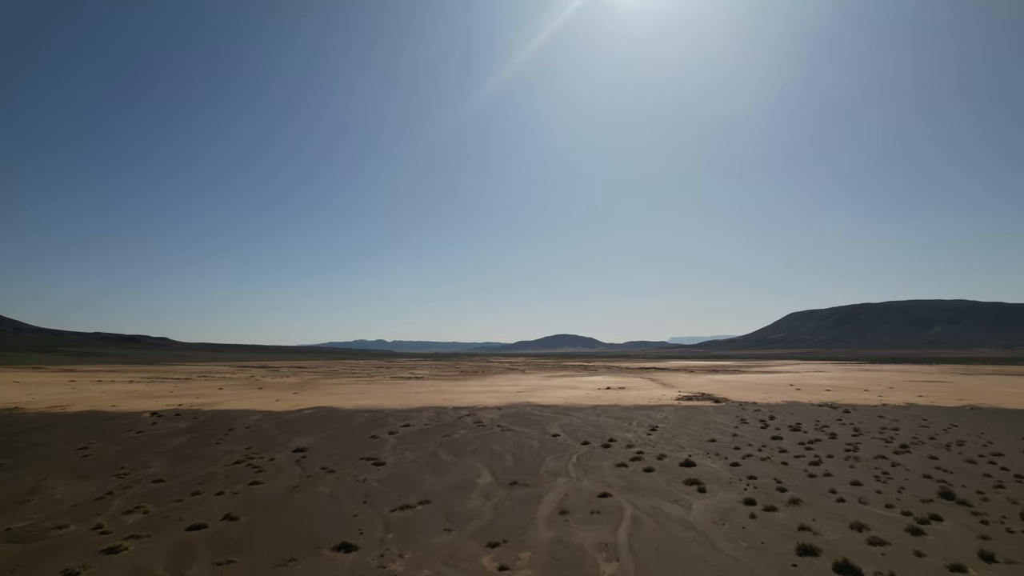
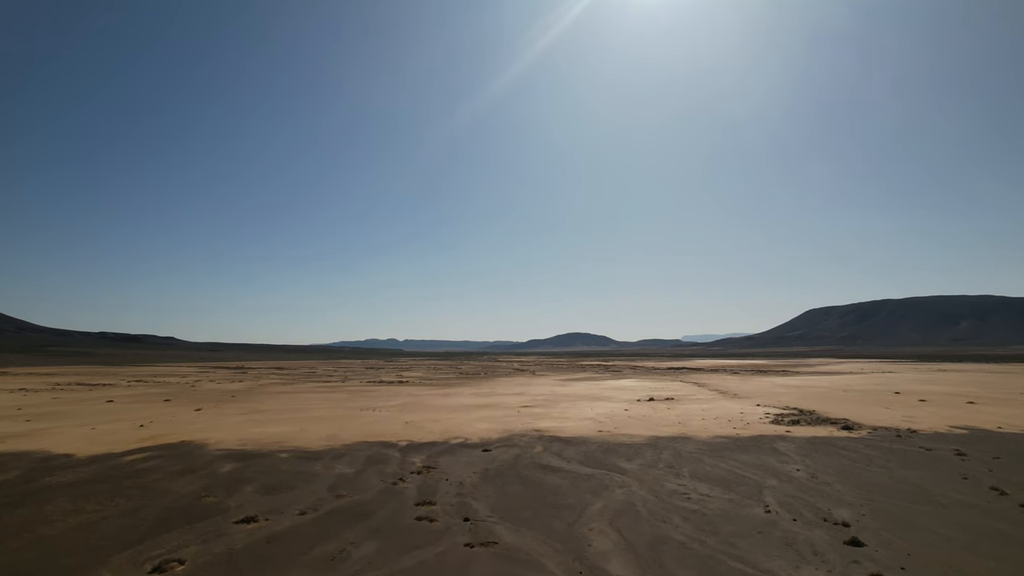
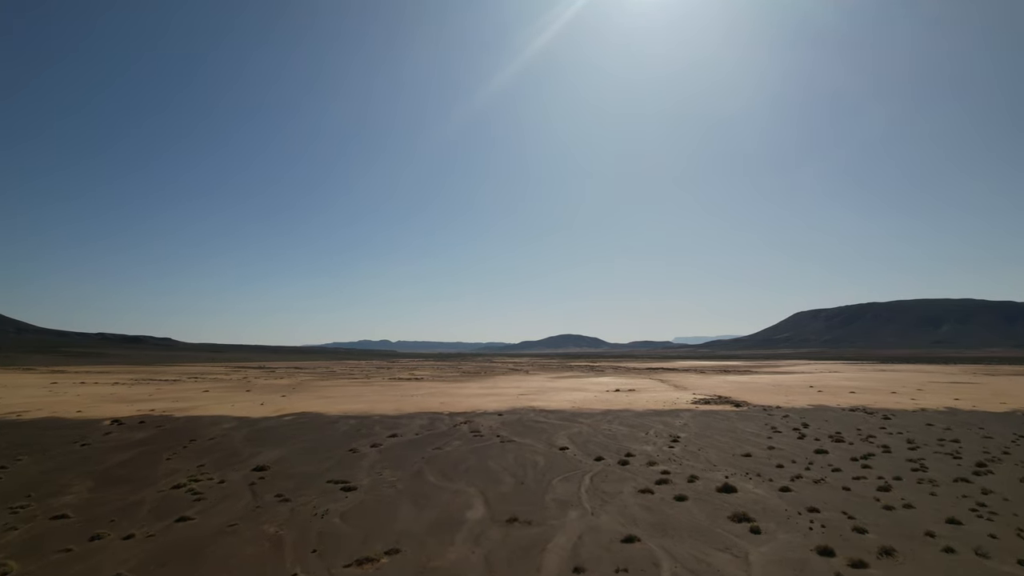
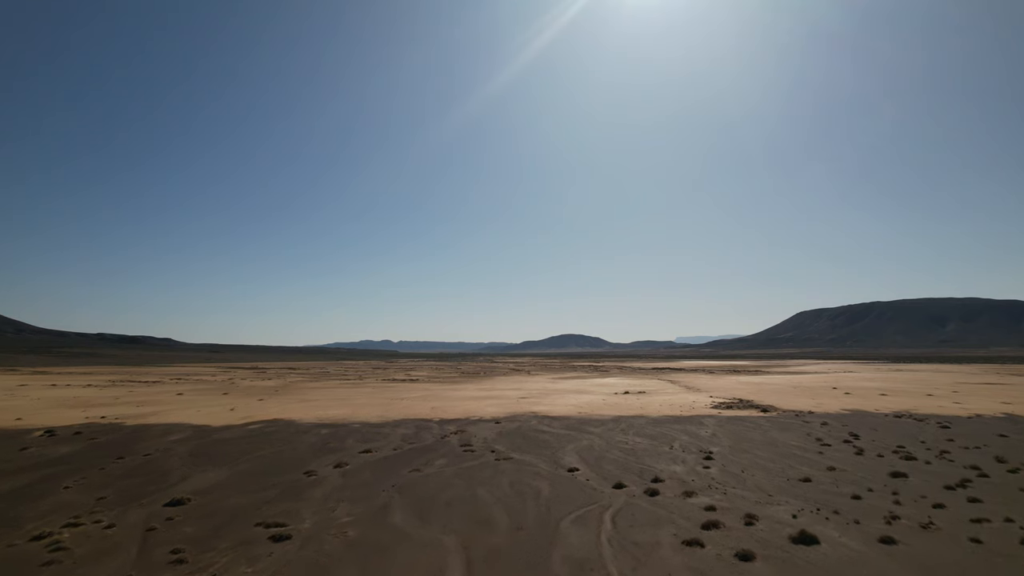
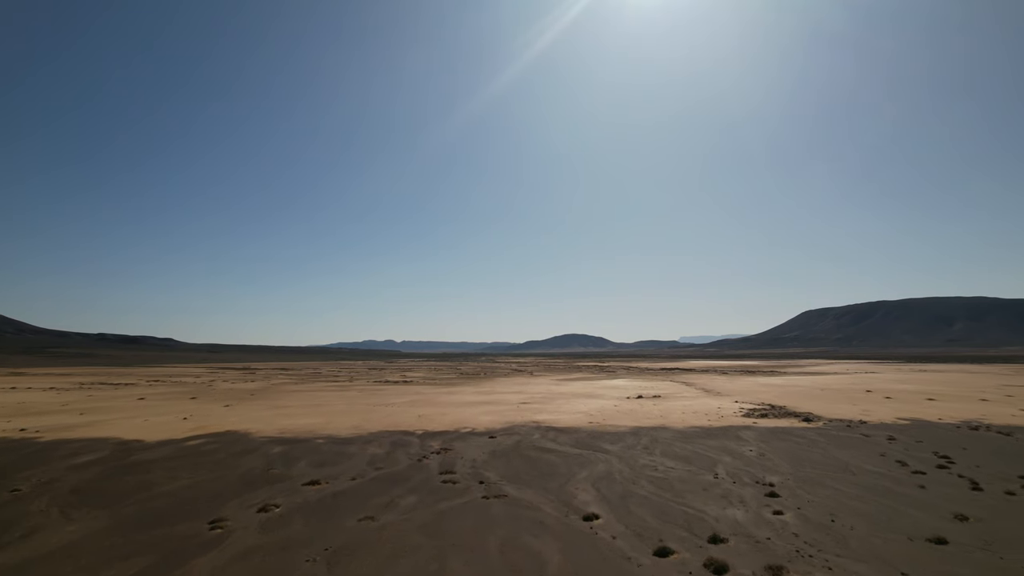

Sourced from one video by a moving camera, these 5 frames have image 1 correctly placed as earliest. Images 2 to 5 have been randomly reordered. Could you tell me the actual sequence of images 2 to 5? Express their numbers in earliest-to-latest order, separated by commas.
3, 4, 5, 2
